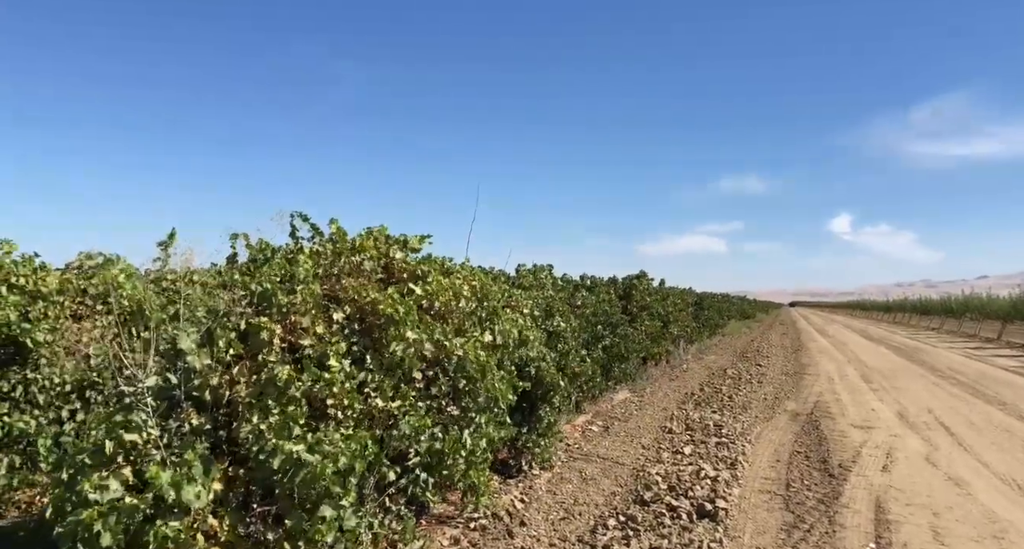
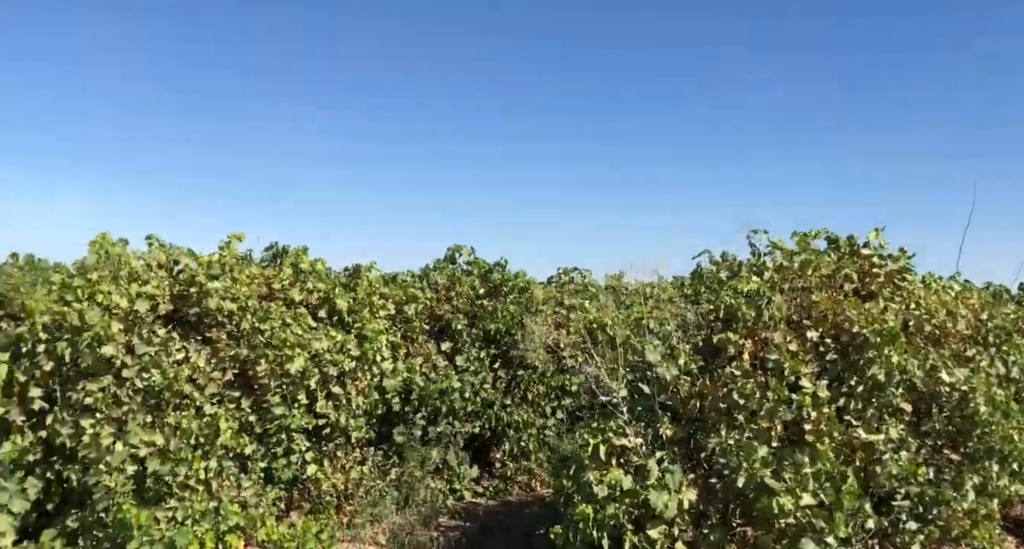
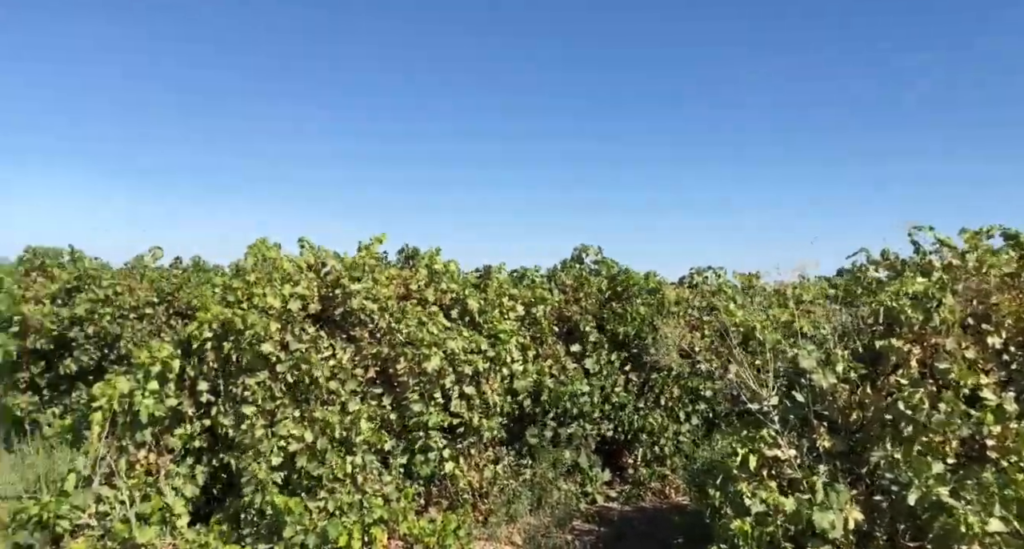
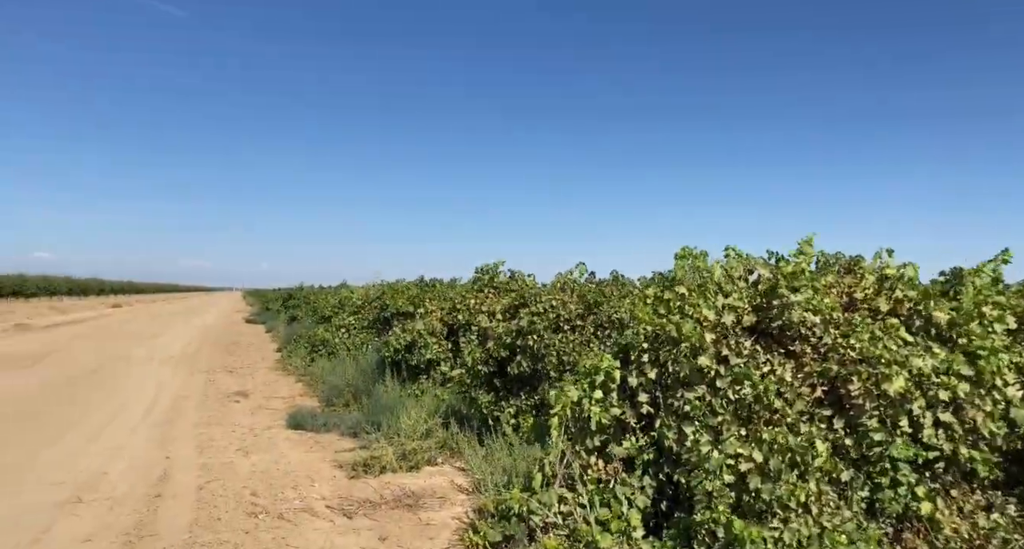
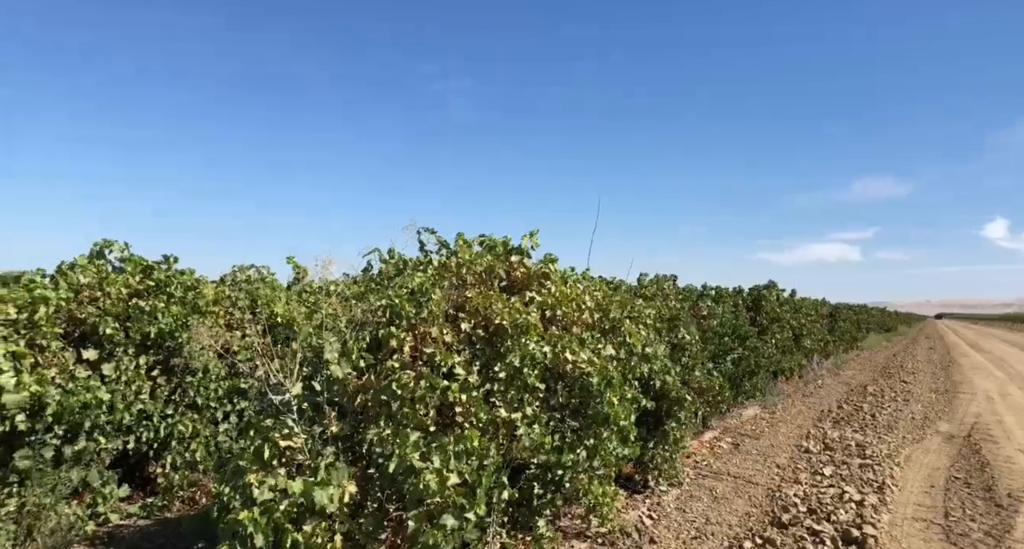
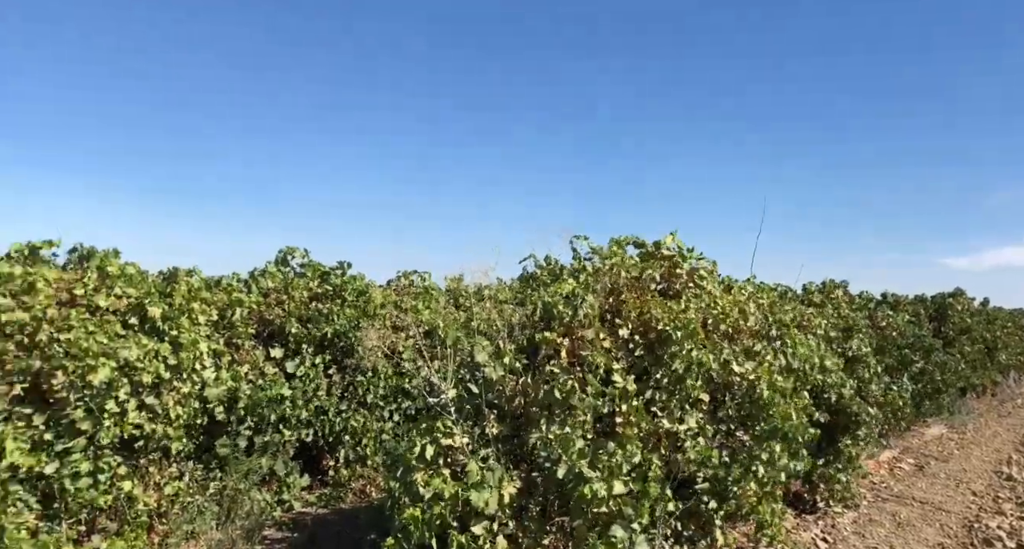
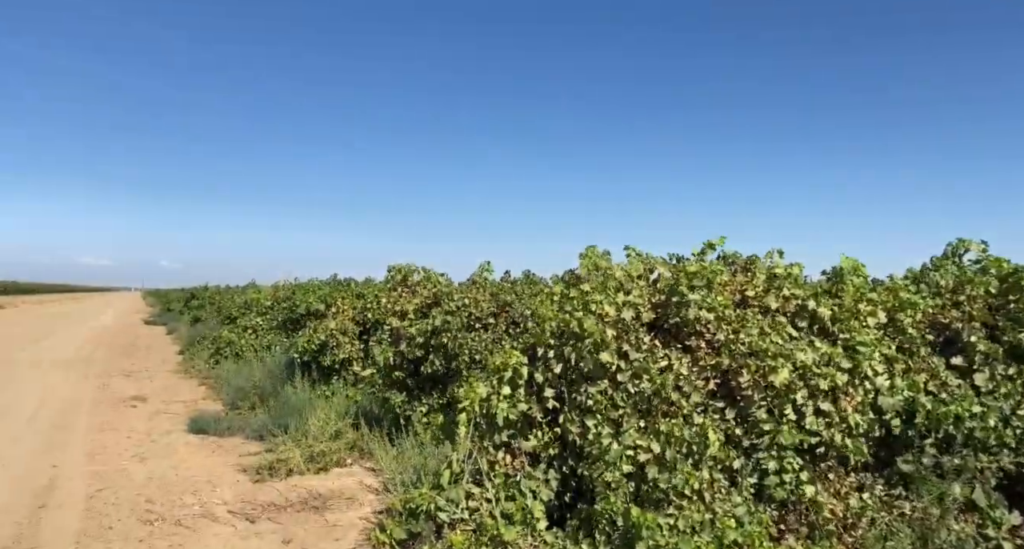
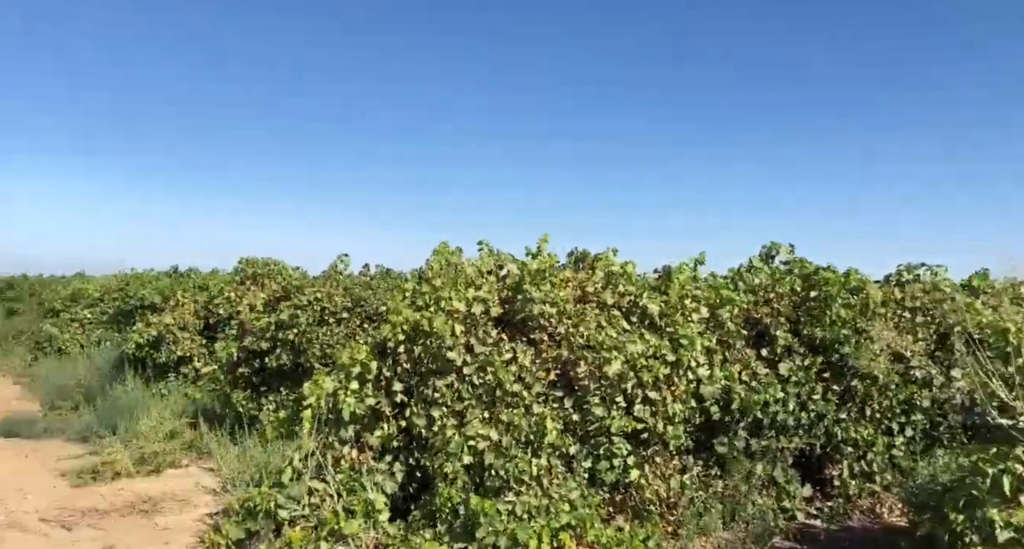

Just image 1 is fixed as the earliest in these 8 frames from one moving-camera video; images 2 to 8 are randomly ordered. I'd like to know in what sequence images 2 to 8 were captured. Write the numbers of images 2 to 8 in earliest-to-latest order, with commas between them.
5, 6, 2, 3, 8, 7, 4
